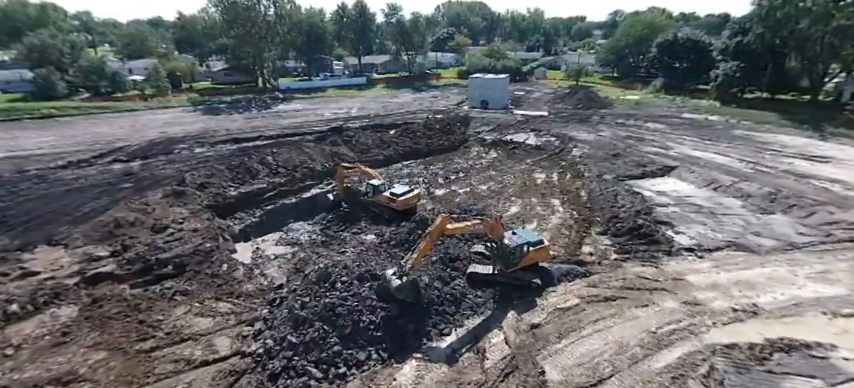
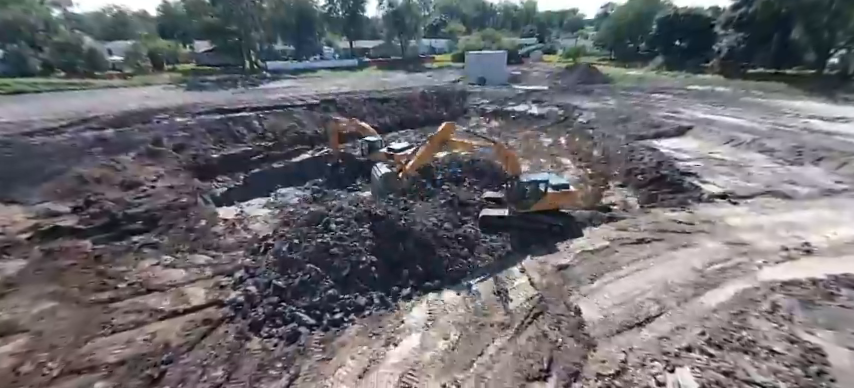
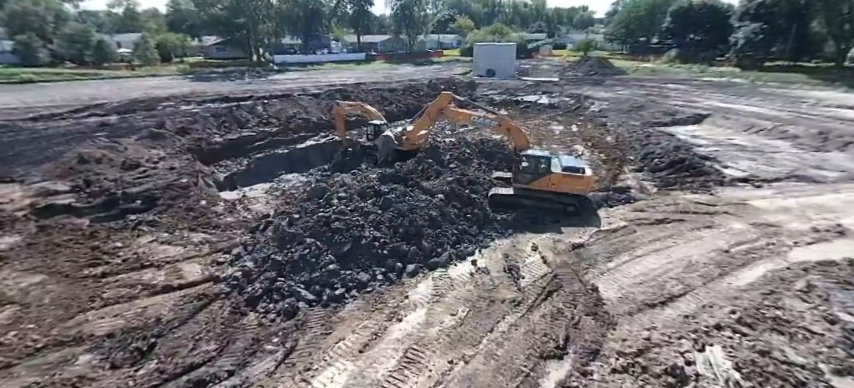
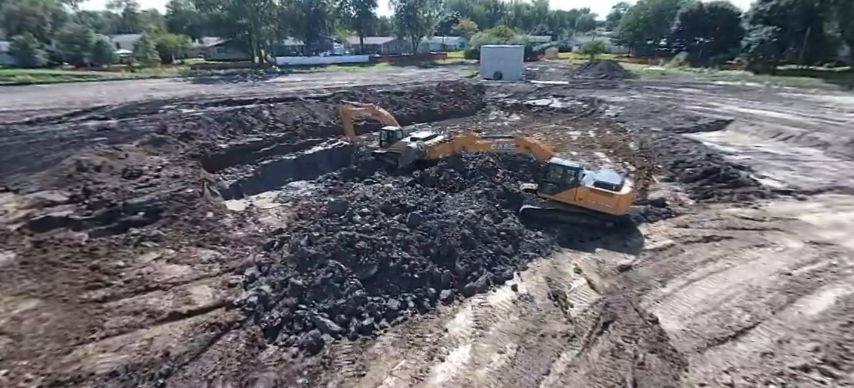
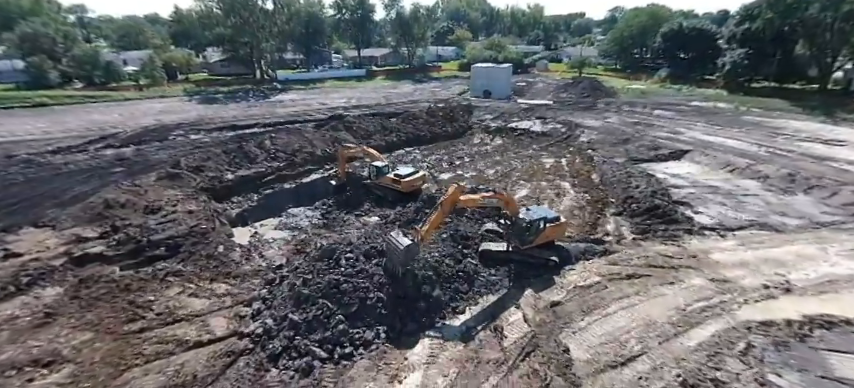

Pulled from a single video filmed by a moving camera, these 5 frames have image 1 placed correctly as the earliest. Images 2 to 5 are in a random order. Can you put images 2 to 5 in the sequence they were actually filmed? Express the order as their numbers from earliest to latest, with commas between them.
5, 2, 3, 4
